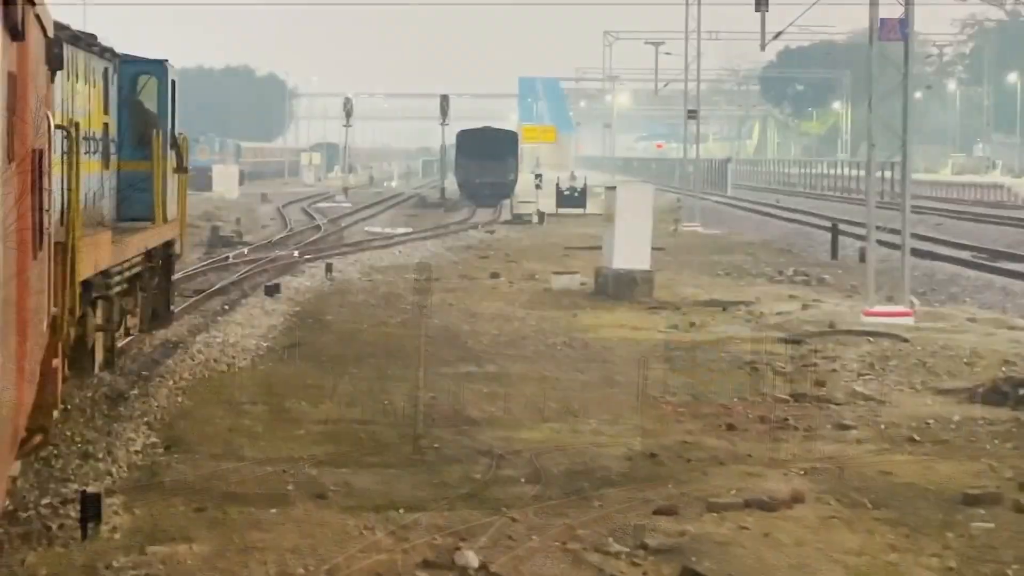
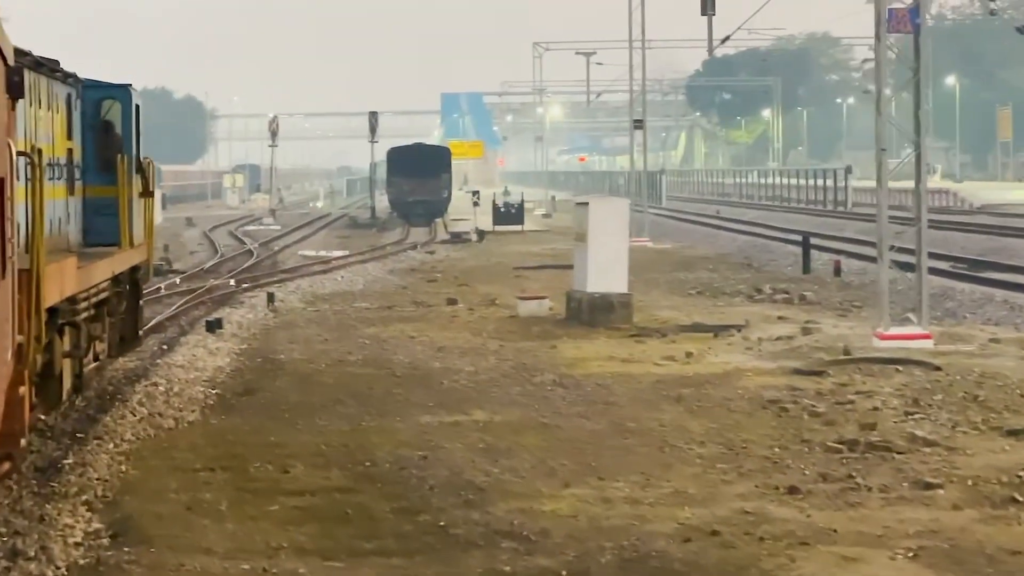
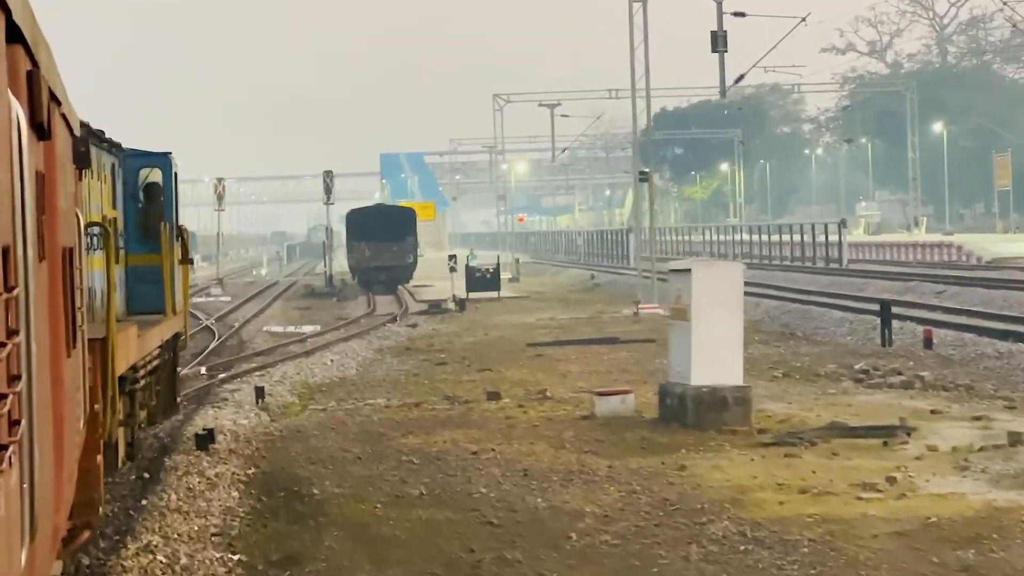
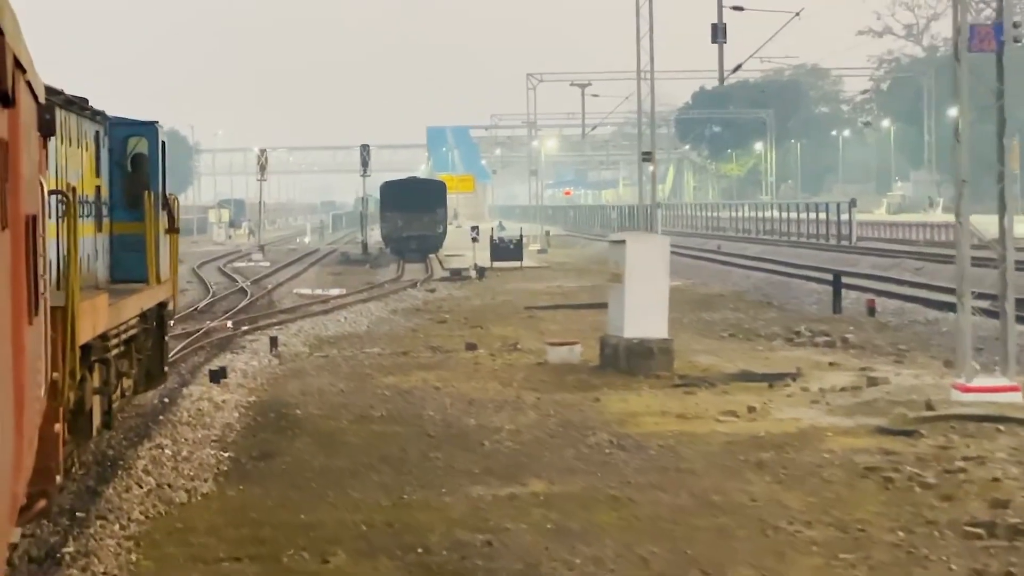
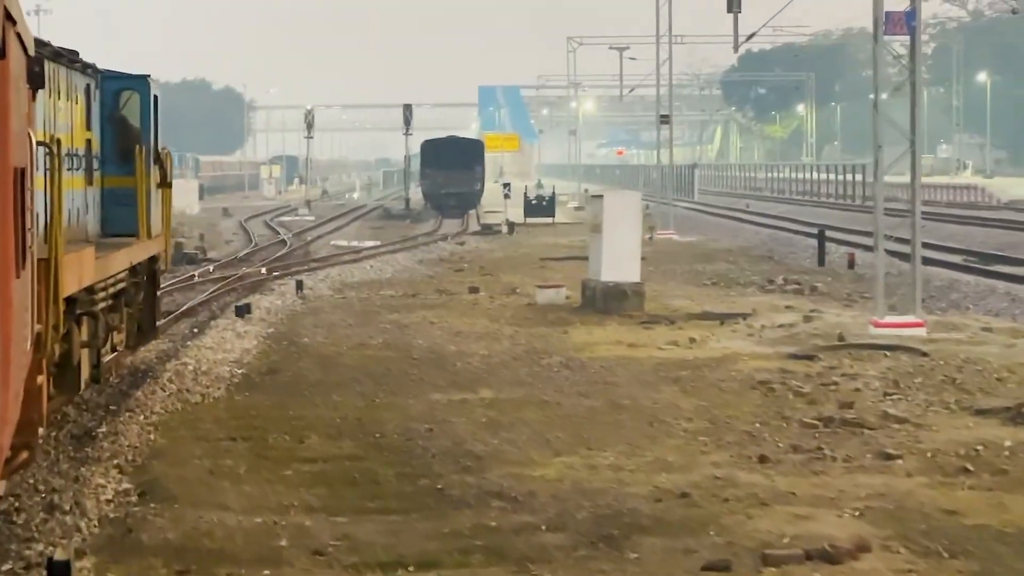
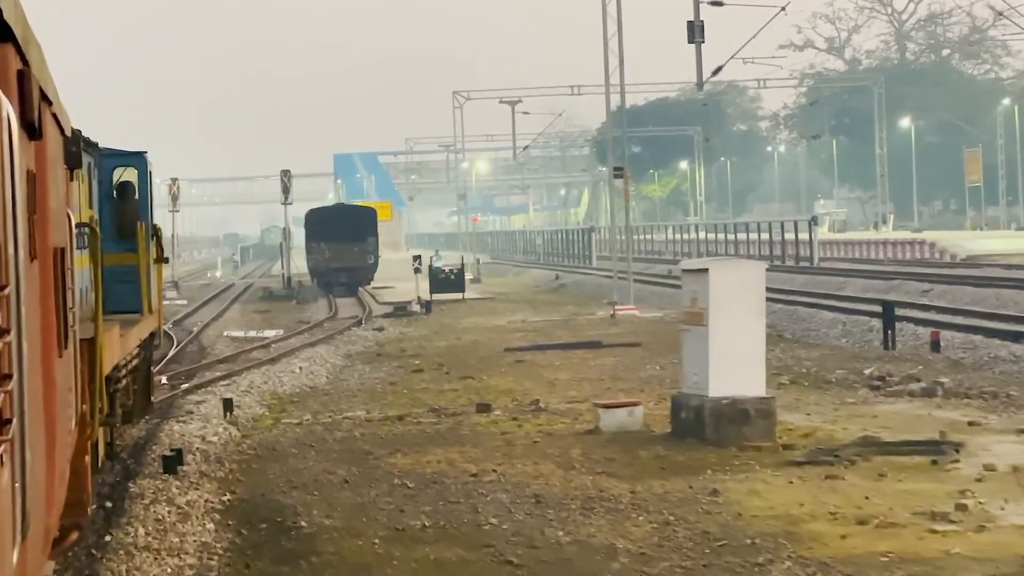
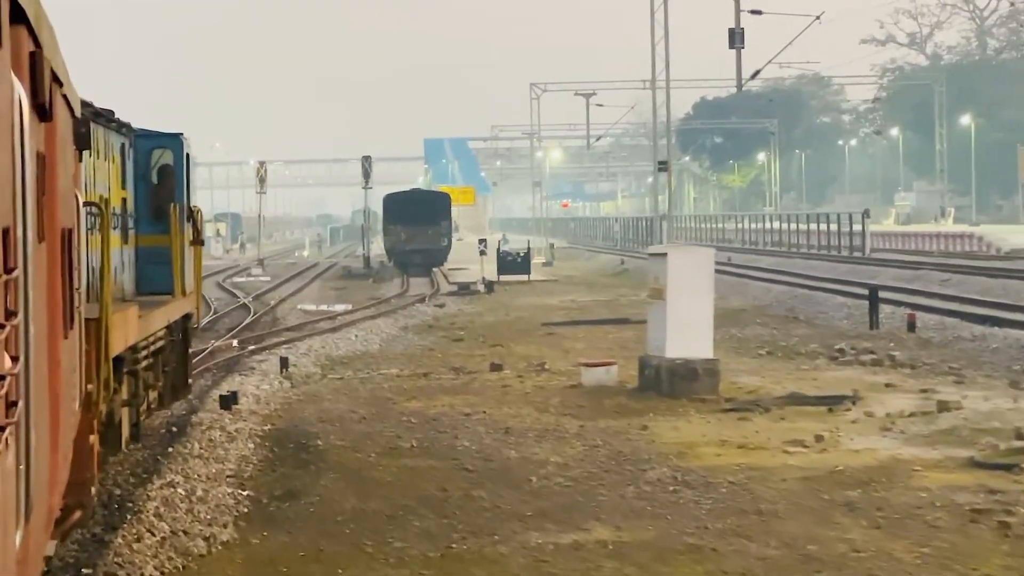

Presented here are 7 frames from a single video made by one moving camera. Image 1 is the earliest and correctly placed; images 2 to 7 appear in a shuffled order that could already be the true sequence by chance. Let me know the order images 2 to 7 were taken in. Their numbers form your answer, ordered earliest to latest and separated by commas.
5, 2, 4, 7, 3, 6
